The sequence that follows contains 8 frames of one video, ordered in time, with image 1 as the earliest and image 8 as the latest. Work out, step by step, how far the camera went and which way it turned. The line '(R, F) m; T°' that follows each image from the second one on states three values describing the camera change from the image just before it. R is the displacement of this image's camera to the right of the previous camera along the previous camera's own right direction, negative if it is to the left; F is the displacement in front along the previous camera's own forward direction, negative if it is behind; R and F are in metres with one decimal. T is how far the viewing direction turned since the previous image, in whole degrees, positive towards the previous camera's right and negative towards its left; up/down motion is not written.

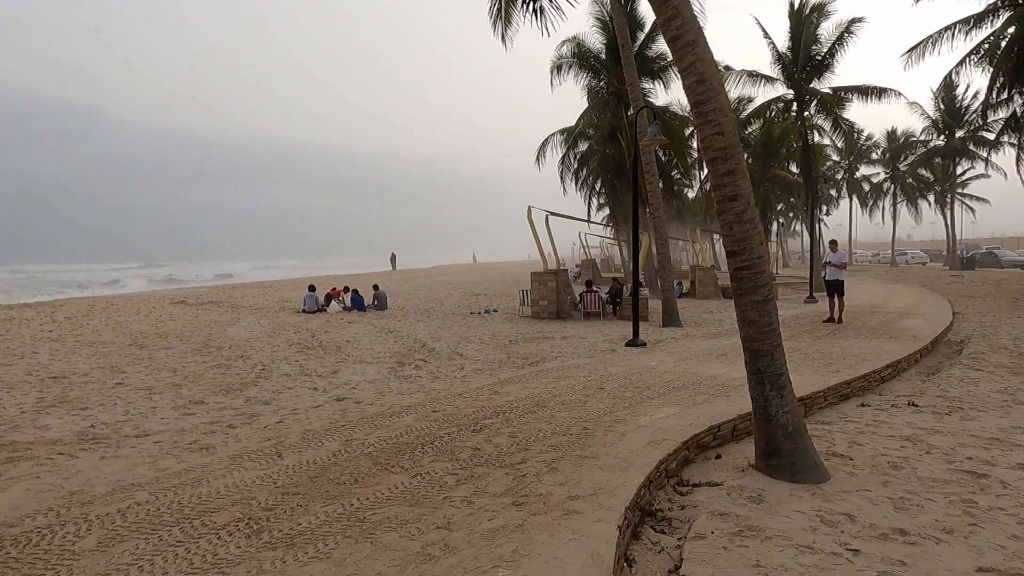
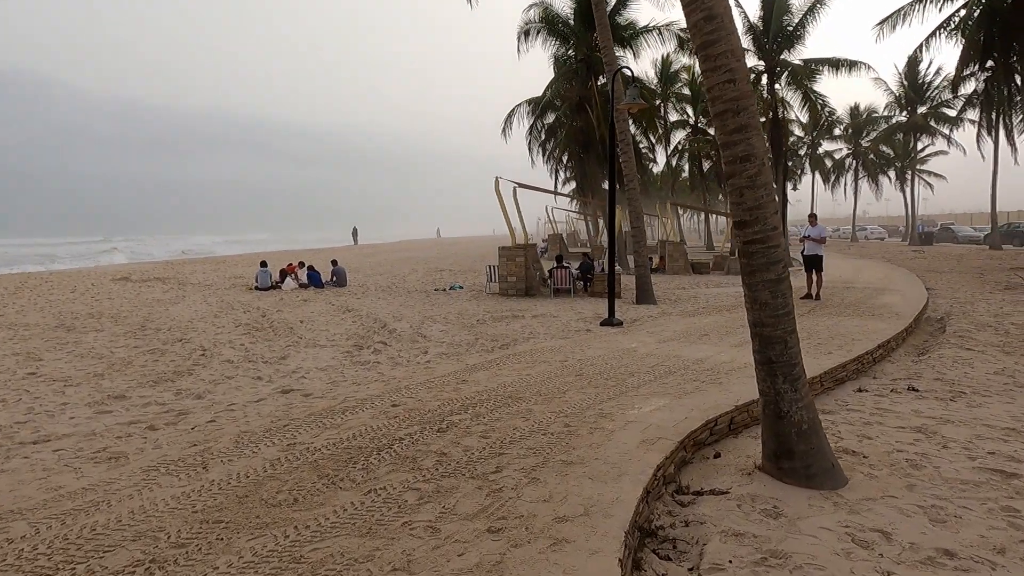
(0.0, +0.7) m; +3°
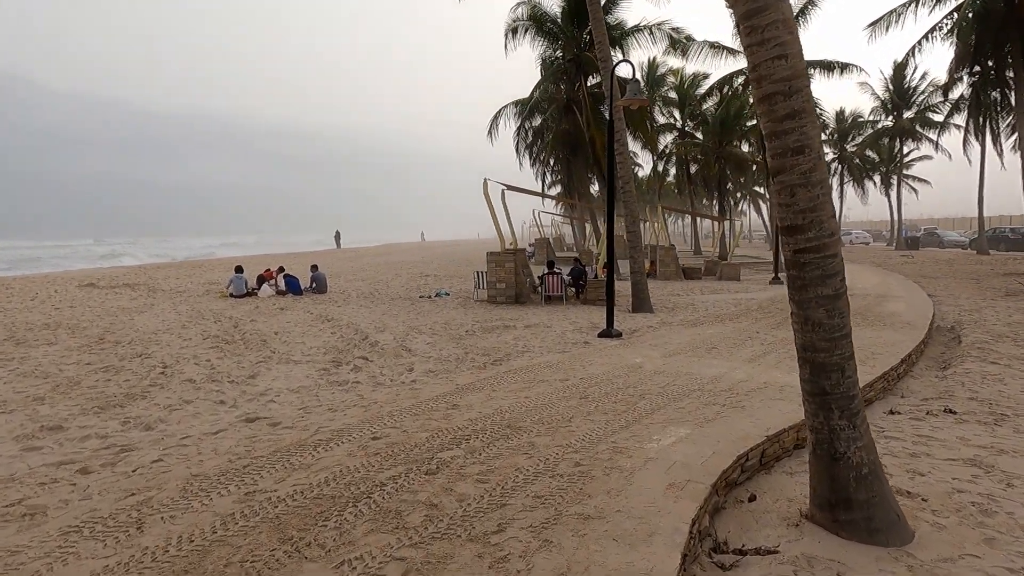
(-0.1, +0.7) m; +1°
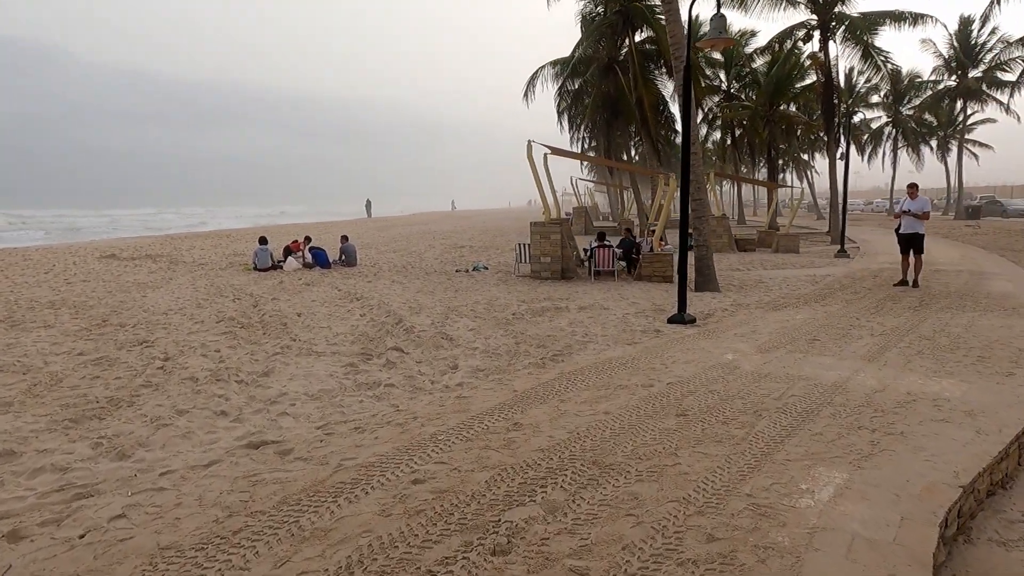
(-0.3, +1.2) m; -3°
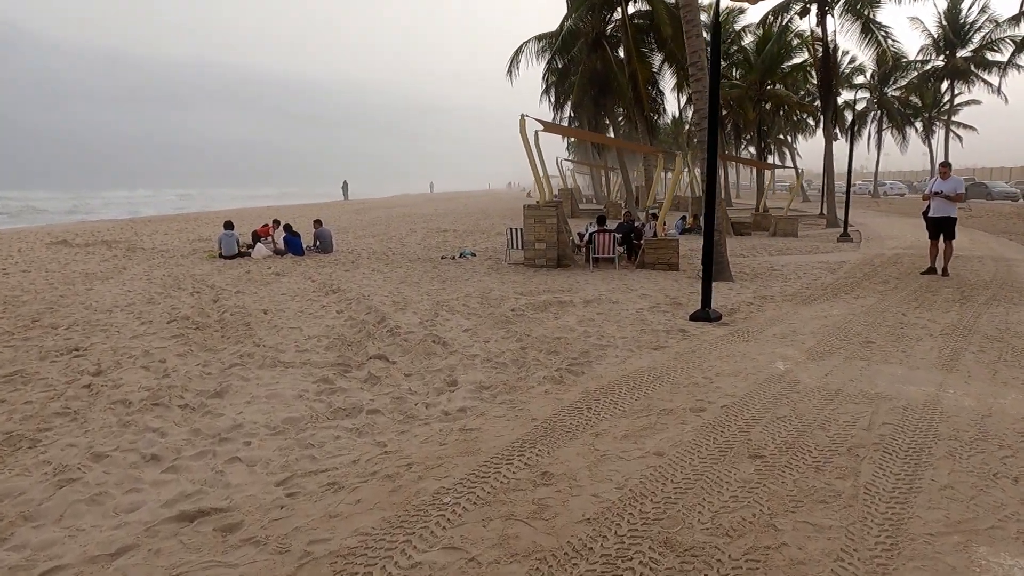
(-0.2, +1.0) m; +2°
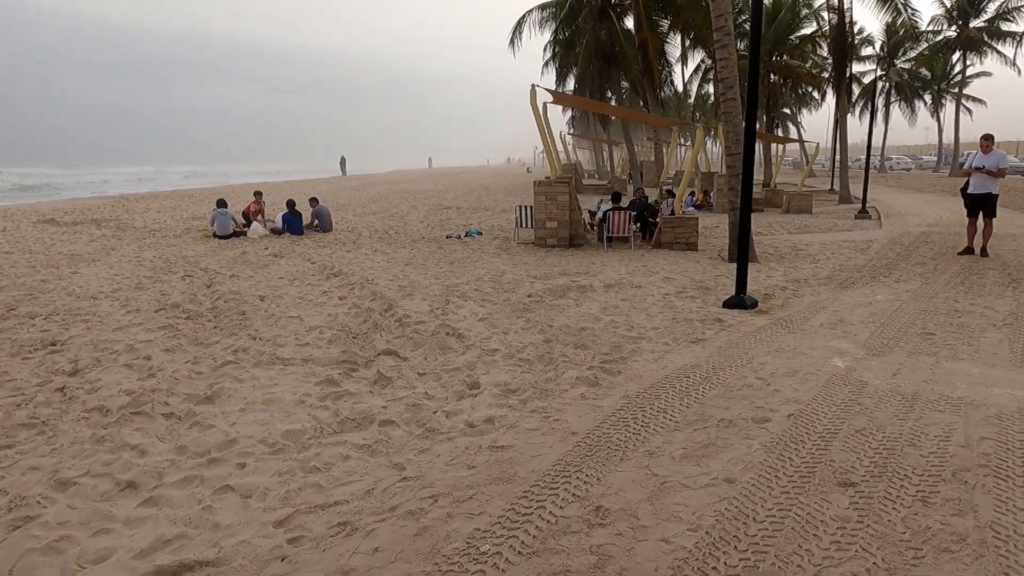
(-0.2, +0.6) m; 0°
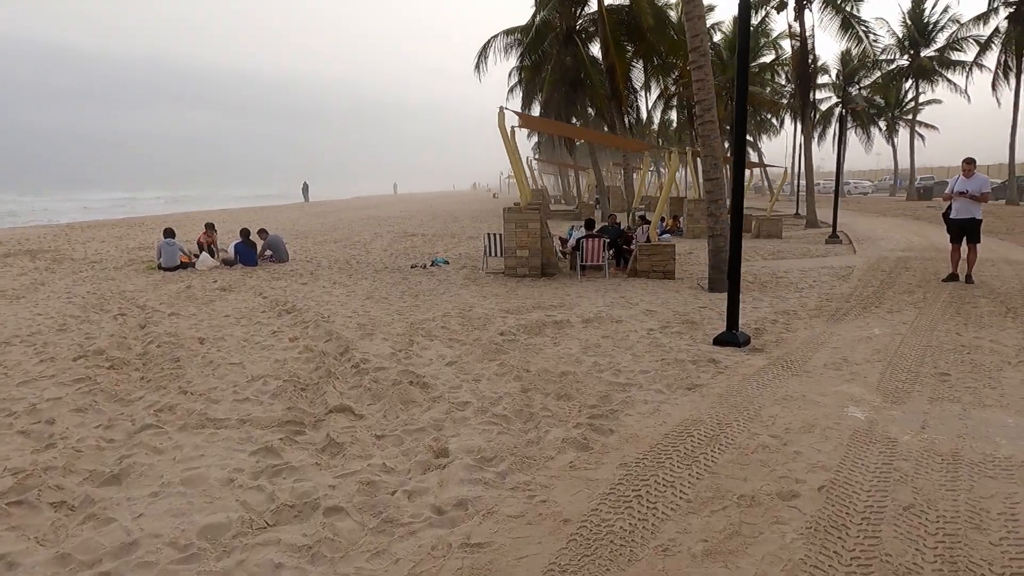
(0.0, +0.6) m; +3°
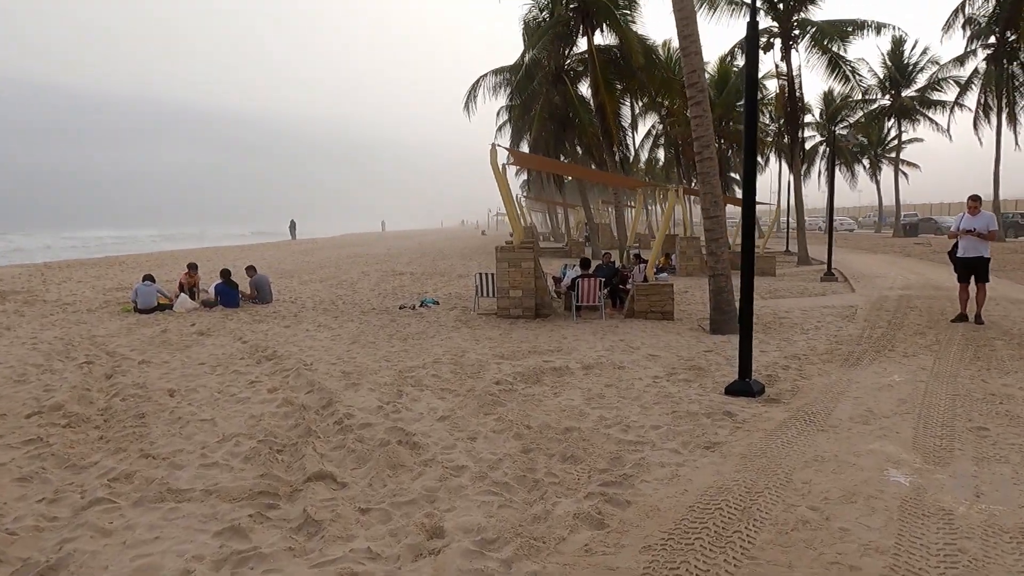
(-0.1, +0.4) m; +1°
